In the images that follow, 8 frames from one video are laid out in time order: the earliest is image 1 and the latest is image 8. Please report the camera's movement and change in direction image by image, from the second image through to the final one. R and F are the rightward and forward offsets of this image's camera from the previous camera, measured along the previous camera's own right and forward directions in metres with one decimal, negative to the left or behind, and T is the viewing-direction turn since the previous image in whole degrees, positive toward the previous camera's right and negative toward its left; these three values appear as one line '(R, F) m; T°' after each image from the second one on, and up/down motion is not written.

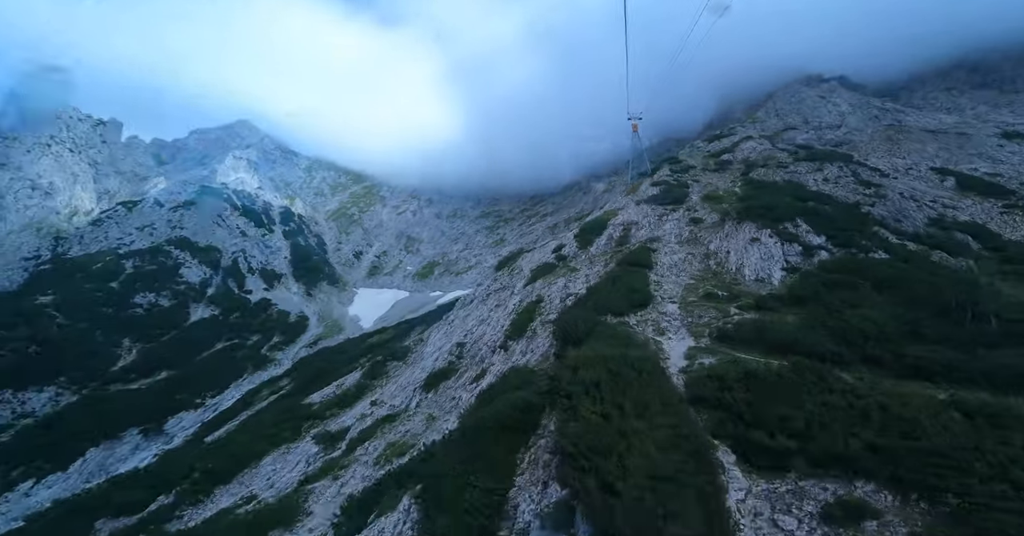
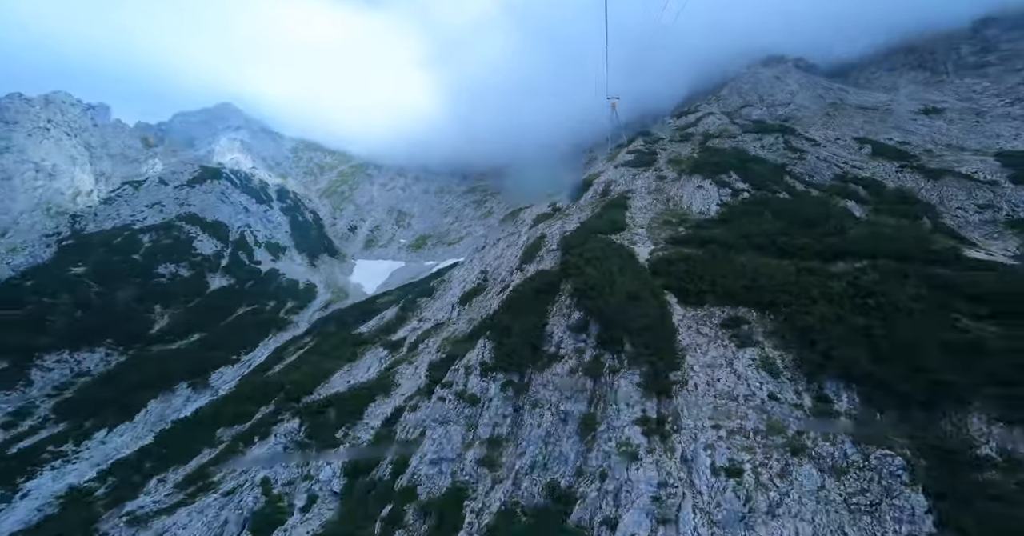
(-1.7, -7.0) m; +2°
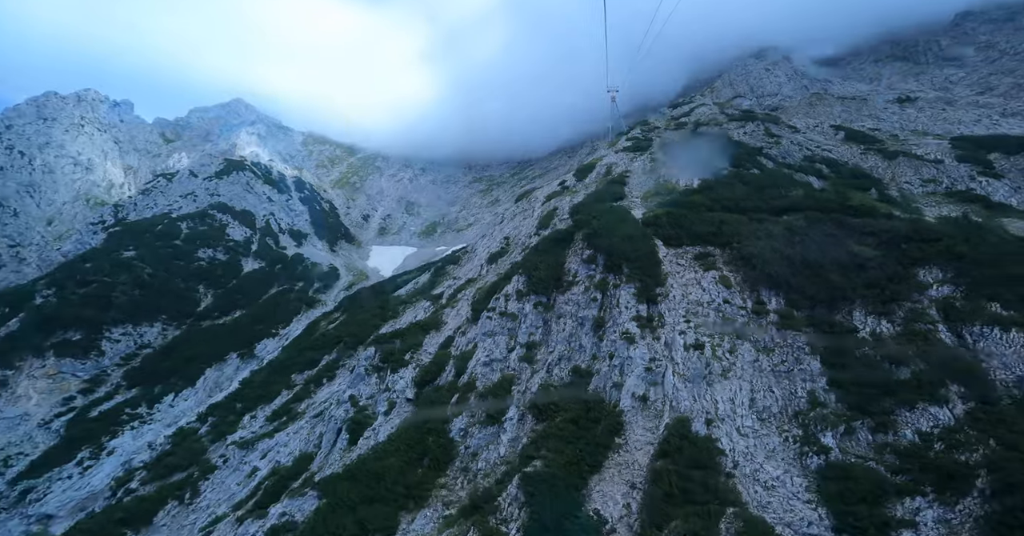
(-1.0, -5.6) m; 0°
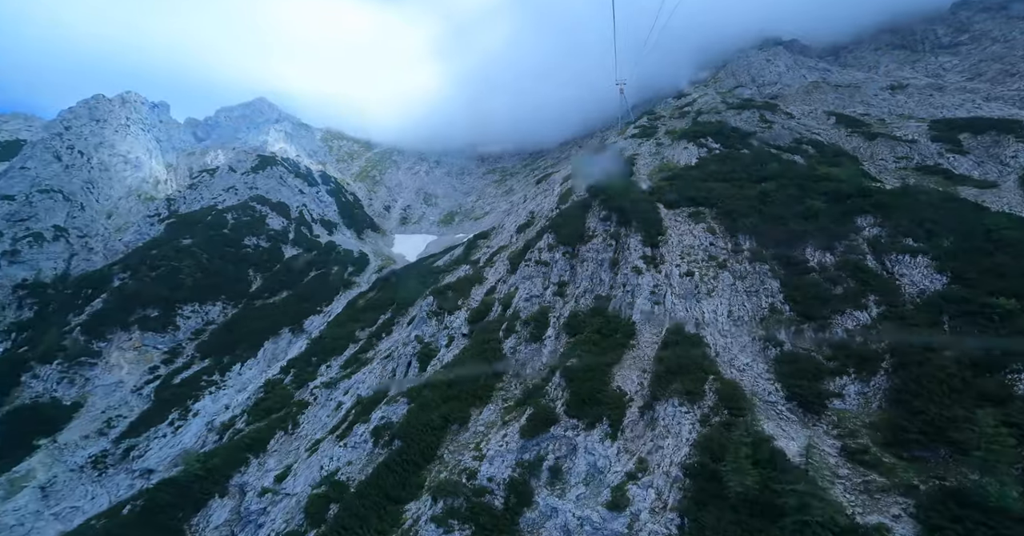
(-0.9, -5.7) m; -1°
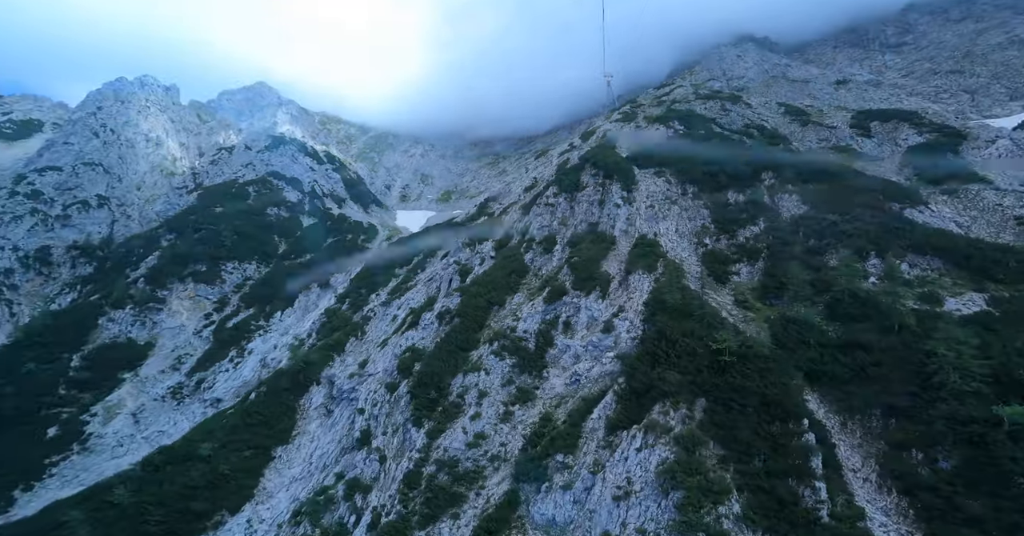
(-2.4, -10.7) m; +2°
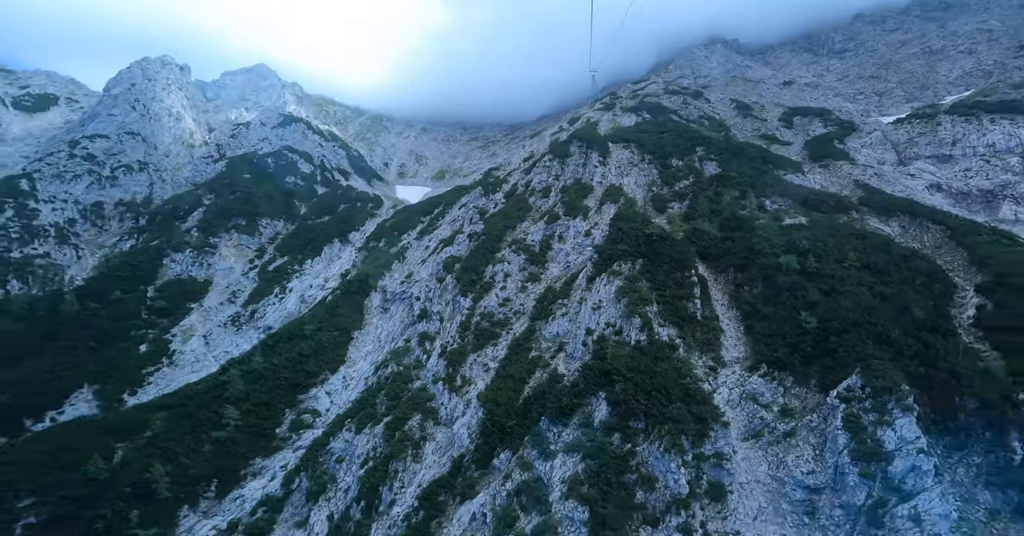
(-2.9, -14.7) m; +3°
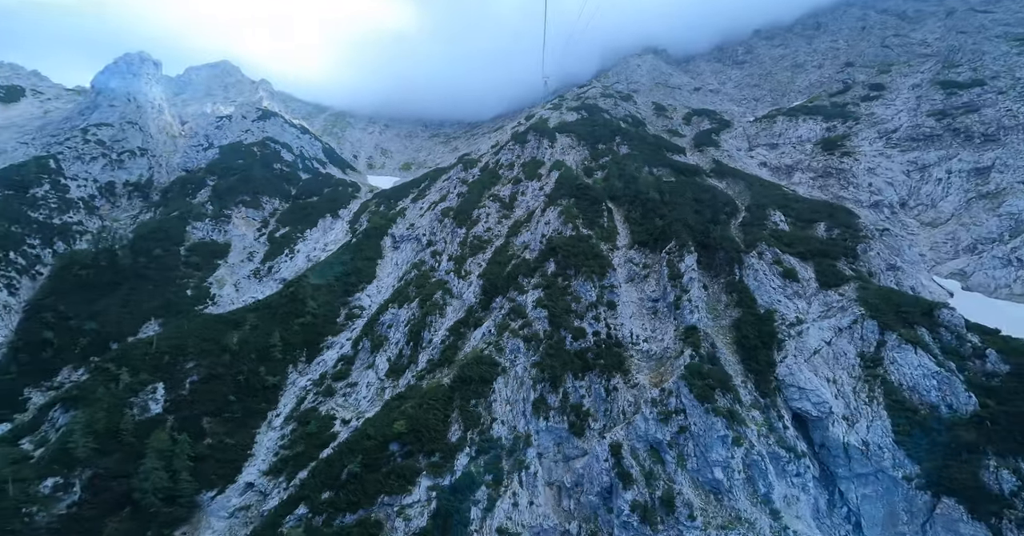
(-5.2, -23.0) m; +7°
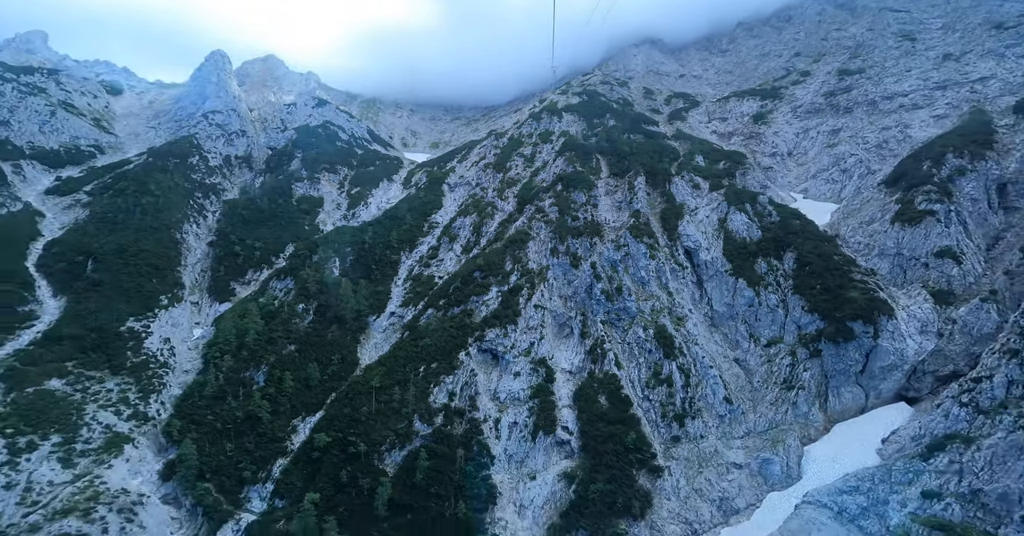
(-2.6, -35.5) m; -1°
